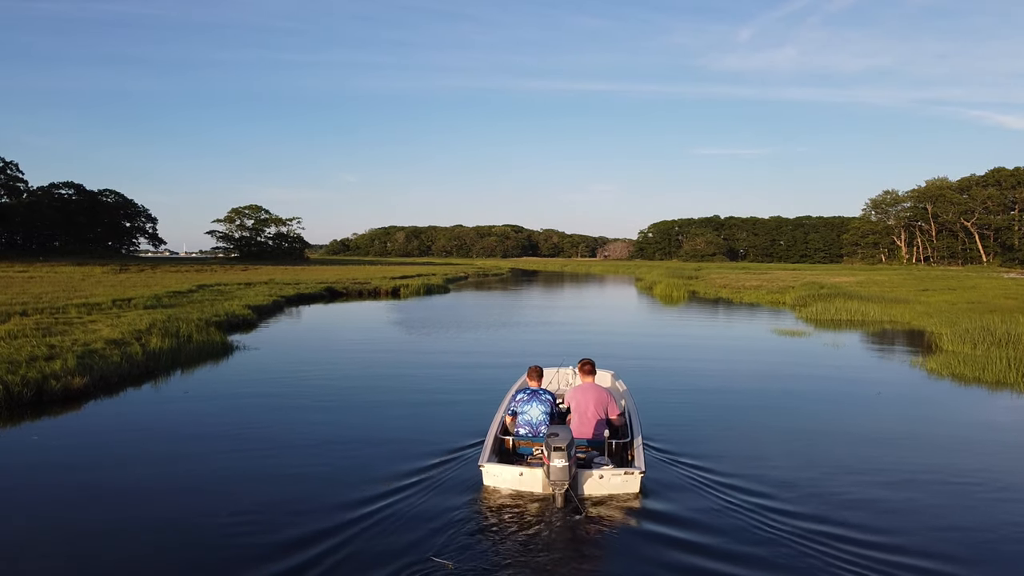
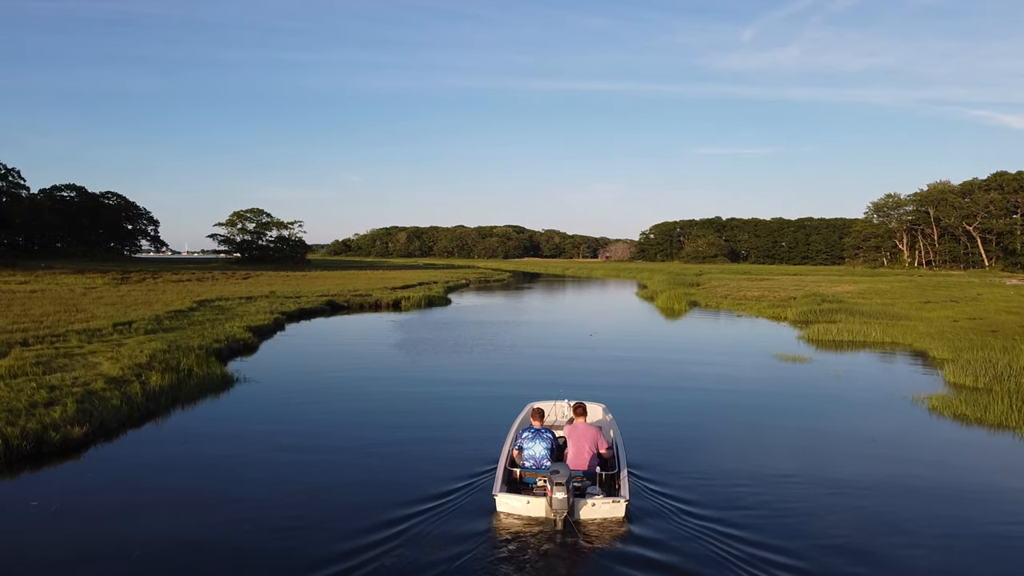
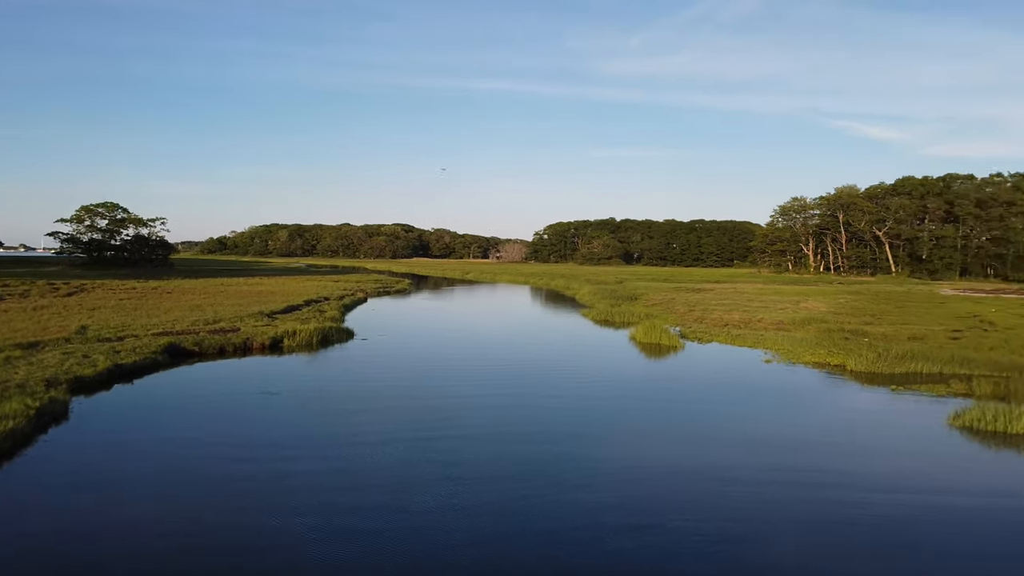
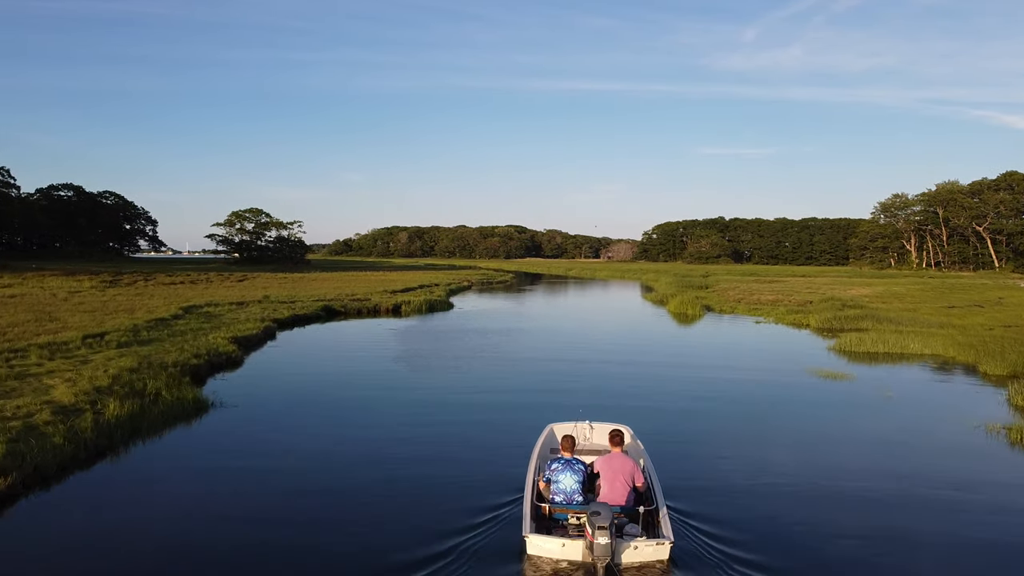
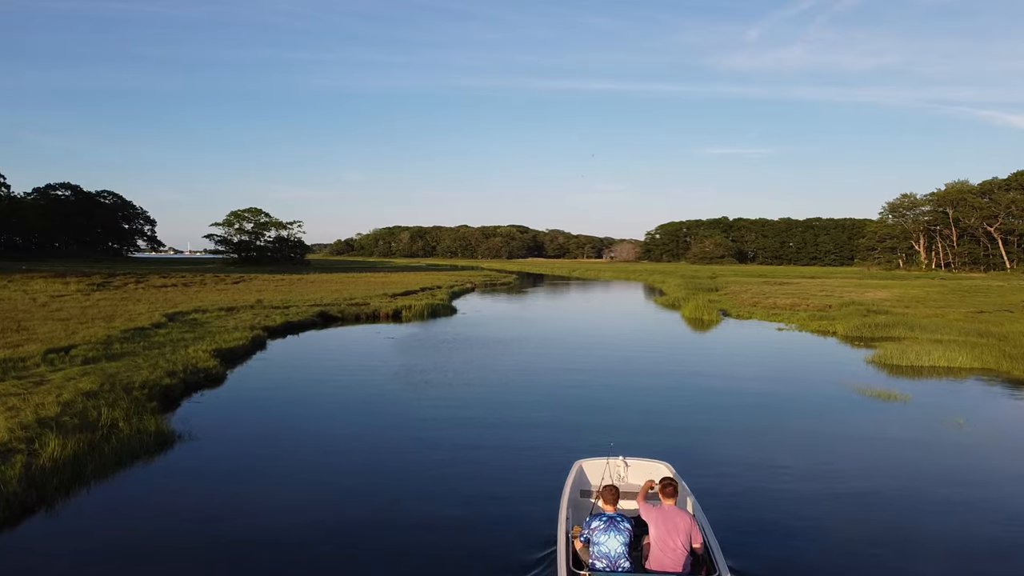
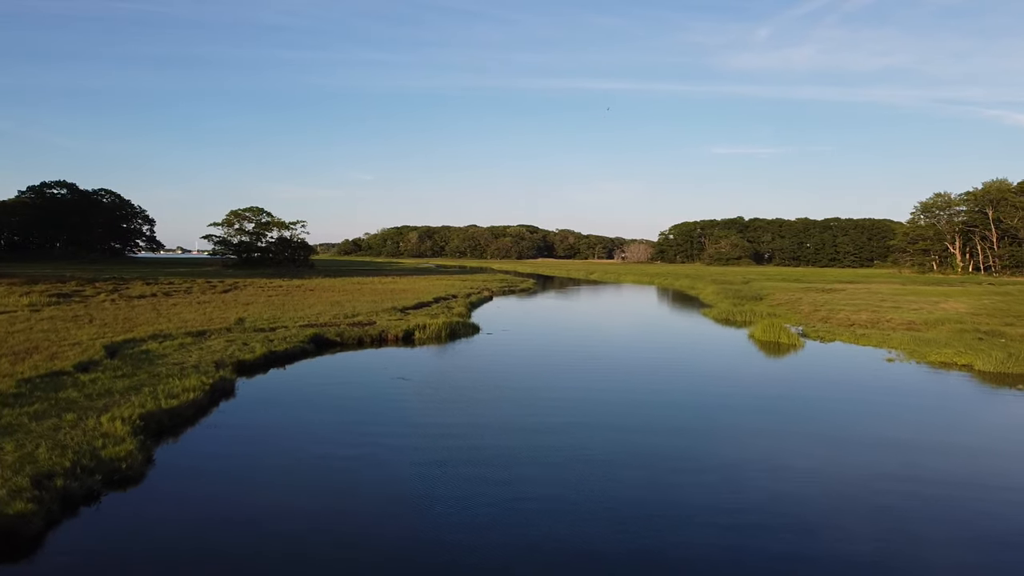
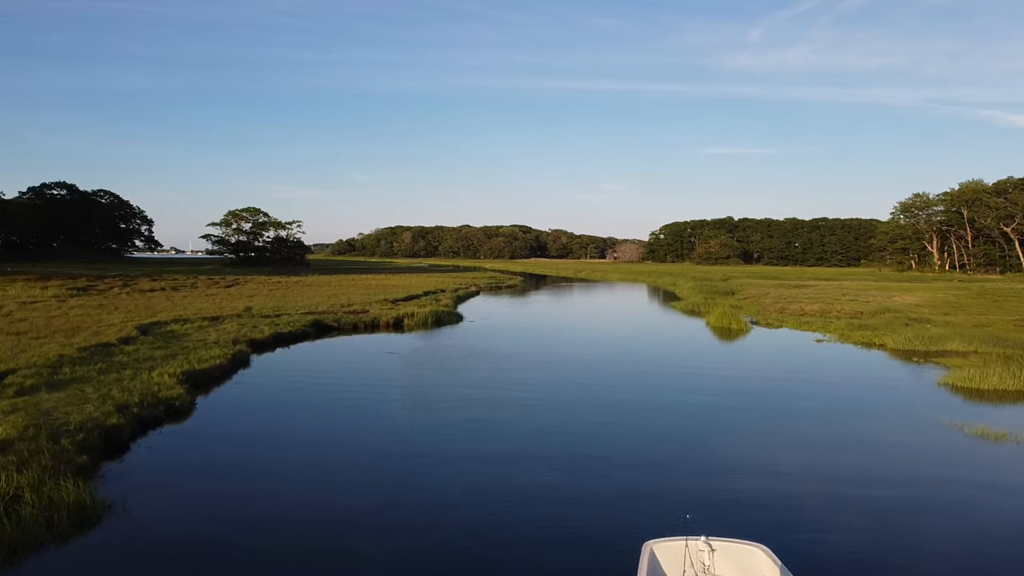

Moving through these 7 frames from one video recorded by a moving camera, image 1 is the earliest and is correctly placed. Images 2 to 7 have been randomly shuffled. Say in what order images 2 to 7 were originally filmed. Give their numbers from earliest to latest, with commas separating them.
2, 4, 5, 7, 6, 3
